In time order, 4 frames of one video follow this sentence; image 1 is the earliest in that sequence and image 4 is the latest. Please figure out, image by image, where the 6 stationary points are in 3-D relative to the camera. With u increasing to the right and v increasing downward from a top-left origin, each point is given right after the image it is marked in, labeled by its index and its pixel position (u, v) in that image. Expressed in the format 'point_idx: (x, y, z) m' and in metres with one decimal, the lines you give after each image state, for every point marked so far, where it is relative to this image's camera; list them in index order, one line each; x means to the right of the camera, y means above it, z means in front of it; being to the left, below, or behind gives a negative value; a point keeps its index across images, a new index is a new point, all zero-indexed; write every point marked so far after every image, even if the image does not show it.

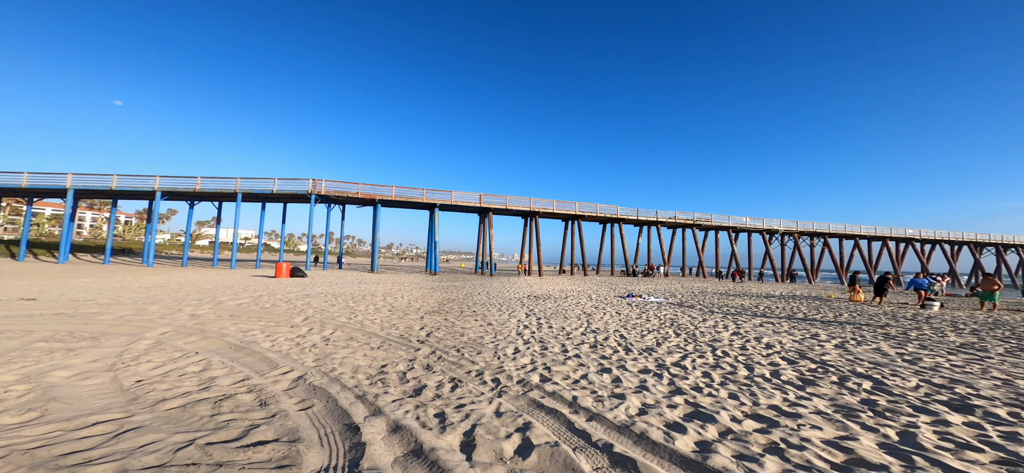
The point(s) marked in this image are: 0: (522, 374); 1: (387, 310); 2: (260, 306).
0: (+0.1, -1.7, +4.6) m
1: (-2.6, -1.5, +8.0) m
2: (-4.4, -1.2, +6.7) m
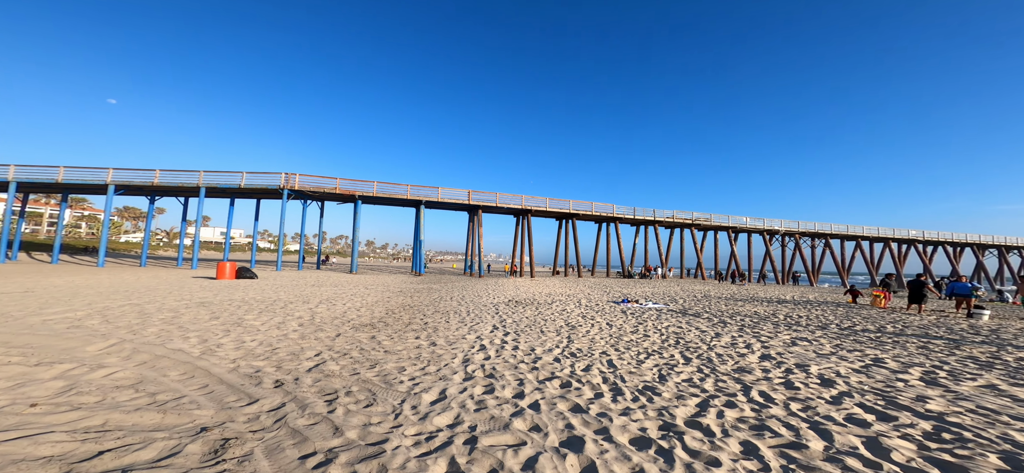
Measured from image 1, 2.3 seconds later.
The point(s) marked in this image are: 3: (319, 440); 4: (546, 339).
0: (-0.6, -1.4, +2.4) m
1: (-3.3, -1.3, +5.9) m
2: (-5.2, -1.0, +4.6) m
3: (-1.3, -1.3, +2.6) m
4: (+0.7, -1.9, +7.2) m
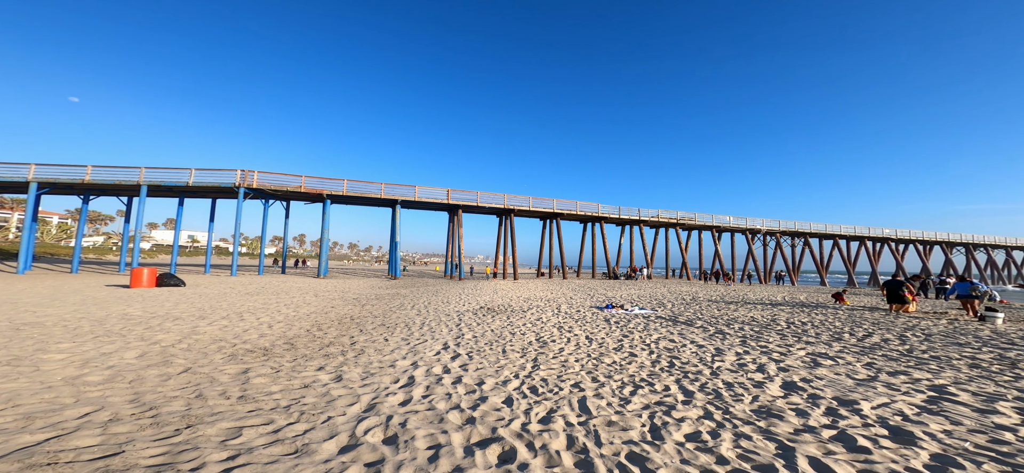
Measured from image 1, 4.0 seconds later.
0: (-1.2, -1.3, +0.8) m
1: (-4.0, -1.3, +4.1) m
2: (-5.8, -1.0, +2.8) m
3: (-1.9, -1.2, +0.9) m
4: (-0.1, -1.8, +5.6) m
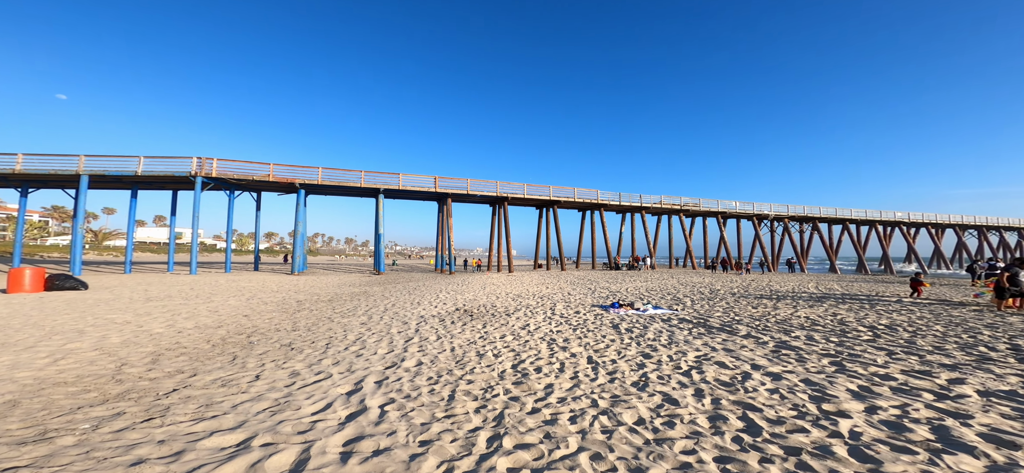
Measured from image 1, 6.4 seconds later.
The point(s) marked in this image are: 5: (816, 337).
0: (-1.7, -1.1, -1.8) m
1: (-4.5, -1.1, +1.5) m
2: (-6.3, -0.8, +0.2) m
3: (-2.3, -1.1, -1.7) m
4: (-0.6, -1.5, +3.0) m
5: (+4.9, -1.6, +6.2) m
